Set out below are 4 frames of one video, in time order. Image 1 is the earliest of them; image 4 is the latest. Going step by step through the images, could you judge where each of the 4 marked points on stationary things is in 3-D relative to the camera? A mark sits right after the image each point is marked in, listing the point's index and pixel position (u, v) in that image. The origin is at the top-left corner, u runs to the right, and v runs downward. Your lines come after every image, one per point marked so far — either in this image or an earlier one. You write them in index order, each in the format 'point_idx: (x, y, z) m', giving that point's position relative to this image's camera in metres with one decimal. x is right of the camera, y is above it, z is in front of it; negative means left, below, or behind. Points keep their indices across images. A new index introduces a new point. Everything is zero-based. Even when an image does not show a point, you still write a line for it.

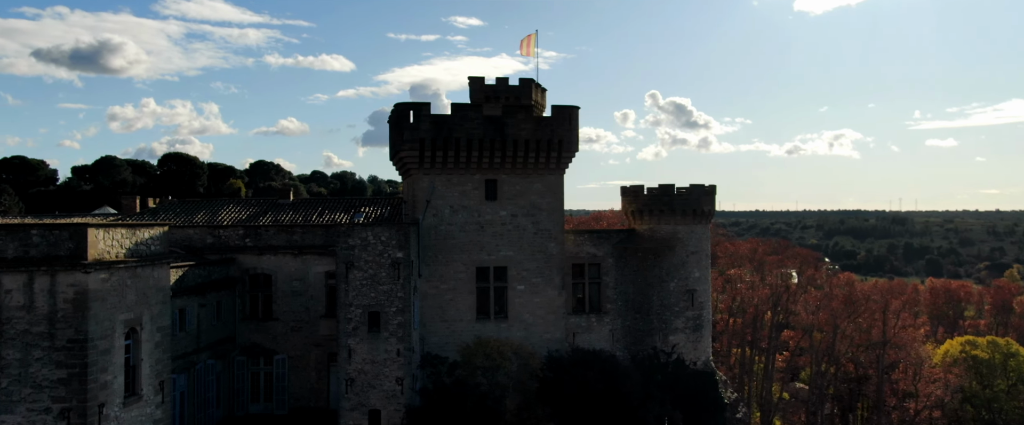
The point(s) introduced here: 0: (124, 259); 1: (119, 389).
0: (-7.8, -0.9, +17.8) m
1: (-7.9, -3.6, +17.7) m
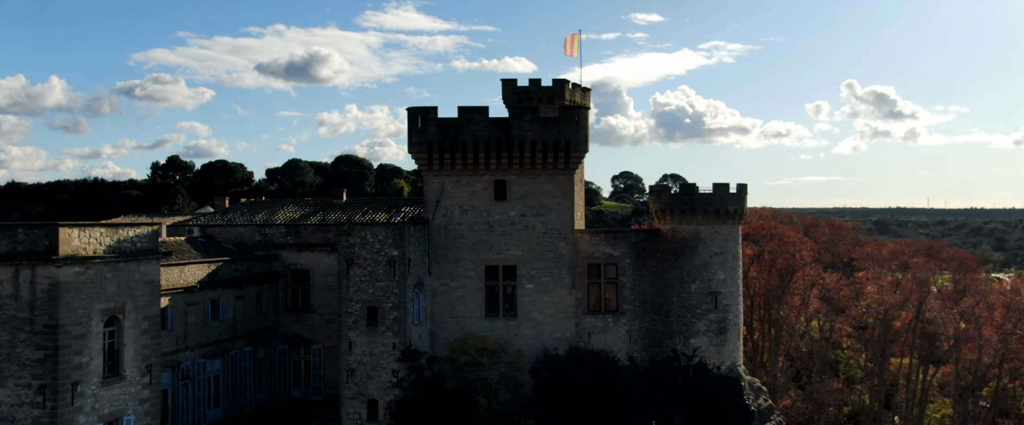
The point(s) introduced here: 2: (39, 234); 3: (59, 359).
0: (-9.5, -1.0, +20.4) m
1: (-9.5, -3.6, +20.3) m
2: (-10.4, -0.5, +19.4) m
3: (-9.9, -3.2, +19.4) m
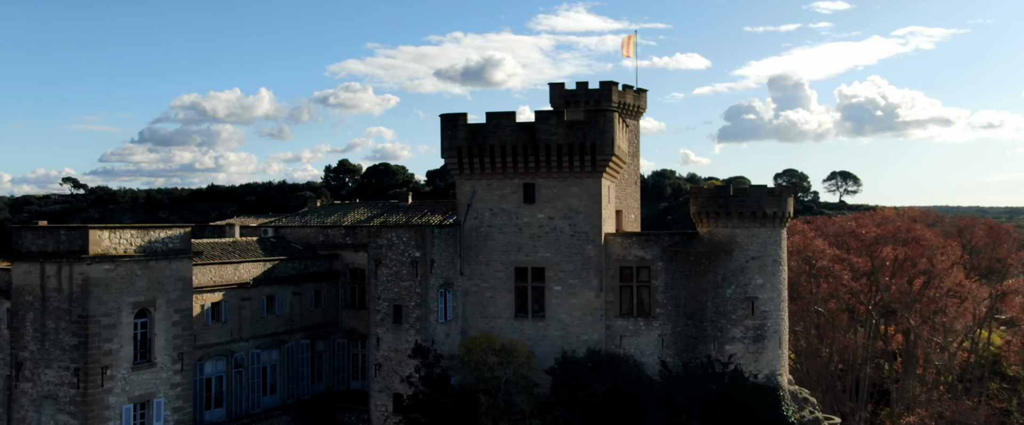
0: (-9.9, -1.1, +23.0) m
1: (-10.0, -3.7, +22.9) m
2: (-11.0, -0.6, +22.2) m
3: (-10.6, -3.3, +22.1) m
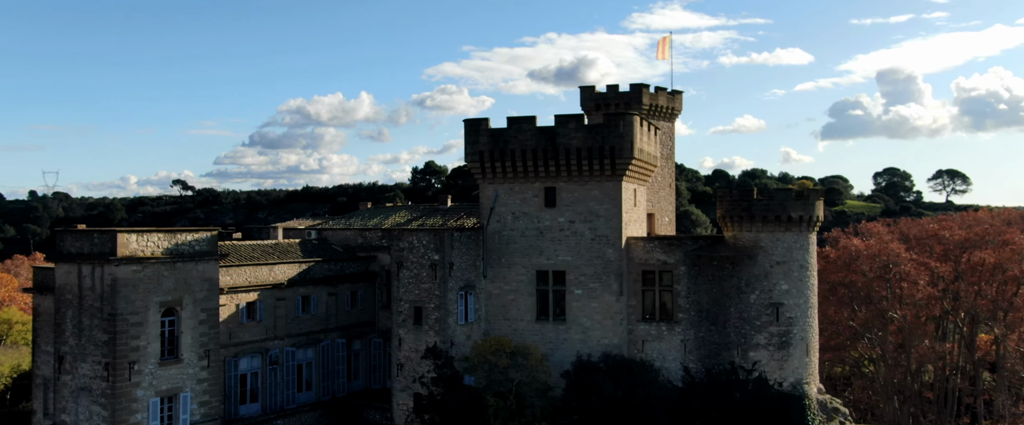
0: (-9.8, -1.2, +24.3) m
1: (-9.8, -3.8, +24.2) m
2: (-10.9, -0.7, +23.7) m
3: (-10.5, -3.4, +23.5) m
